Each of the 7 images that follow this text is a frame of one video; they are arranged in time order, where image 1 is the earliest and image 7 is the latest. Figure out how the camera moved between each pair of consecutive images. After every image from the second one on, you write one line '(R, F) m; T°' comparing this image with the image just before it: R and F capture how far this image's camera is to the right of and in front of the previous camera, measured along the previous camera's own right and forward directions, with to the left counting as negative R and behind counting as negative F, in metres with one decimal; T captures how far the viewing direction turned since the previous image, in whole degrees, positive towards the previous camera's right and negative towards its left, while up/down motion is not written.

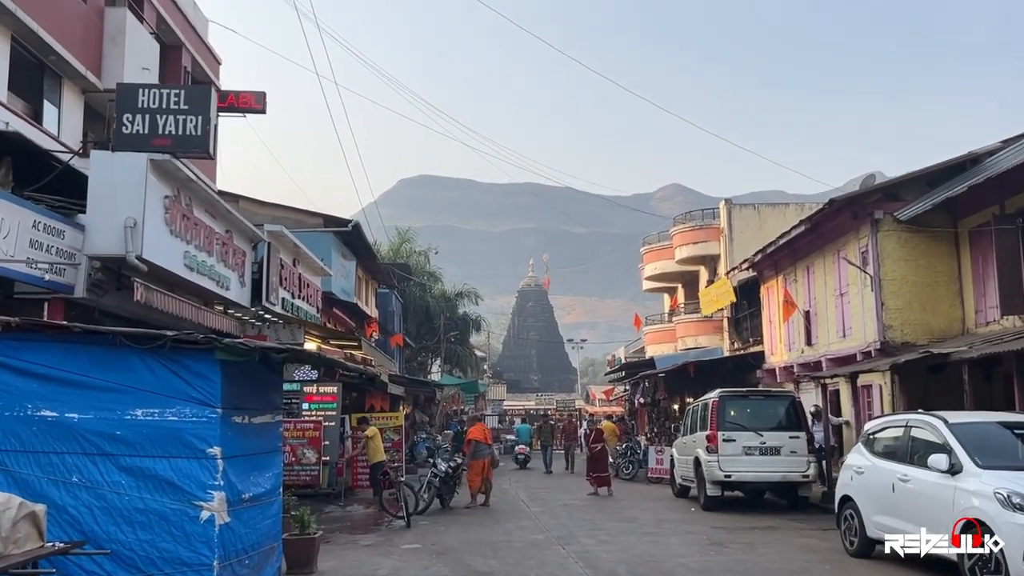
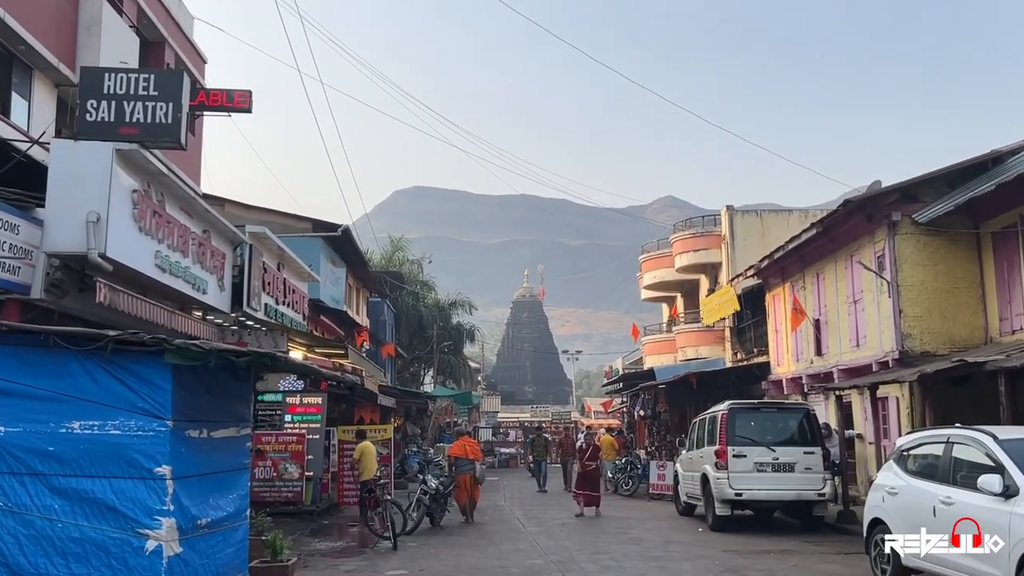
(0.0, +0.9) m; 0°
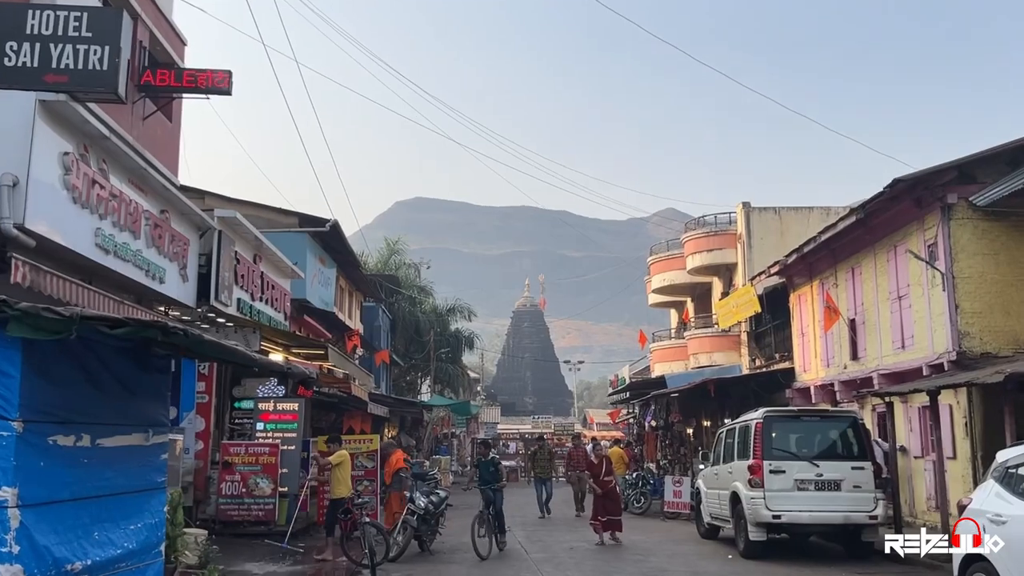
(0.0, +1.8) m; 0°
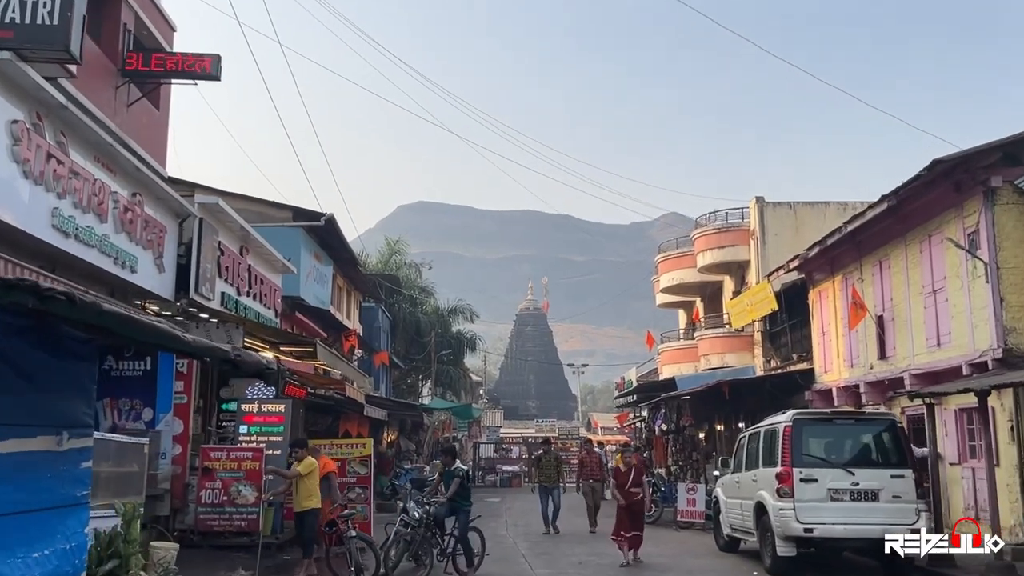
(0.0, +1.0) m; 0°
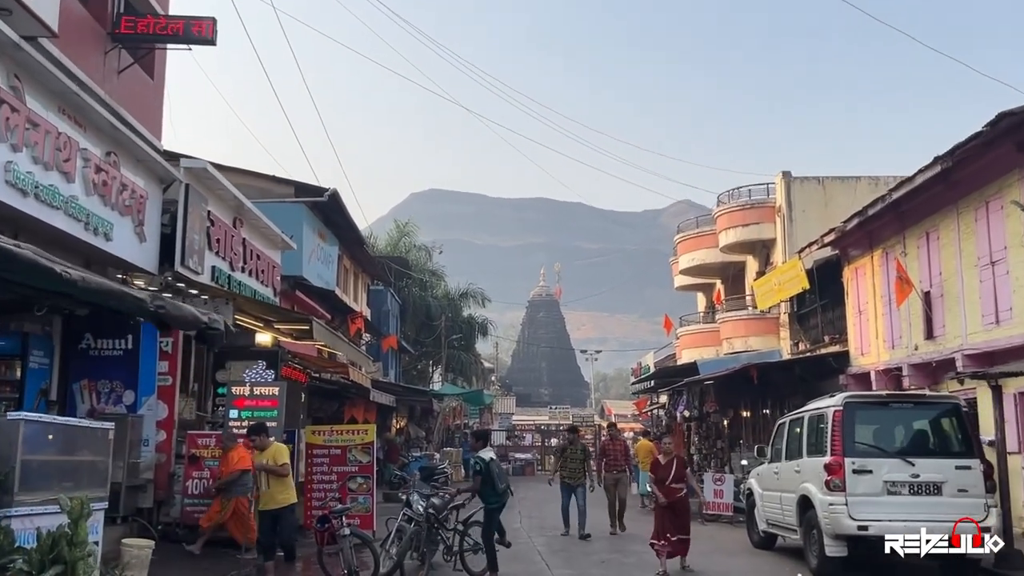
(0.0, +1.1) m; -1°
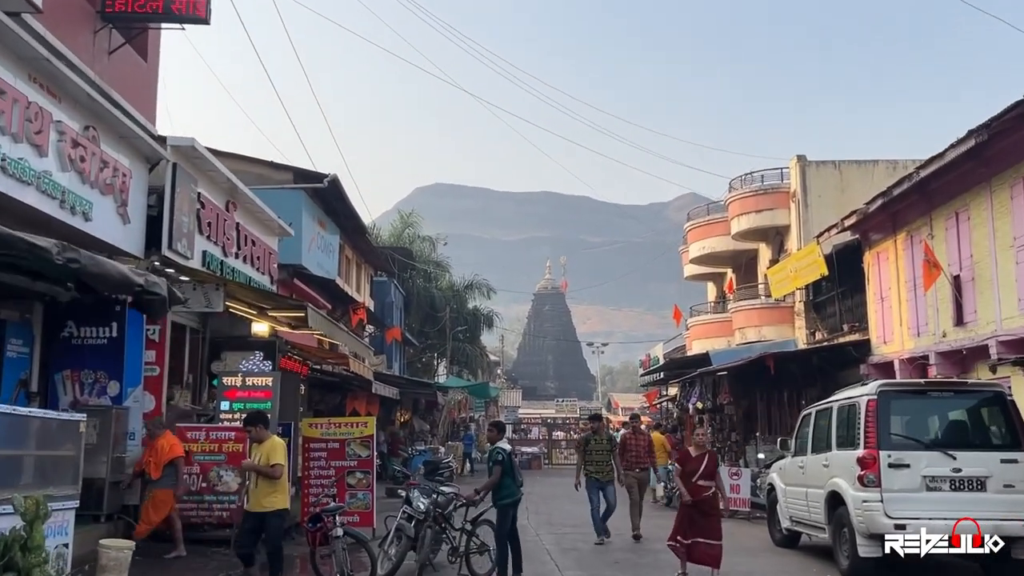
(0.0, +0.7) m; 0°
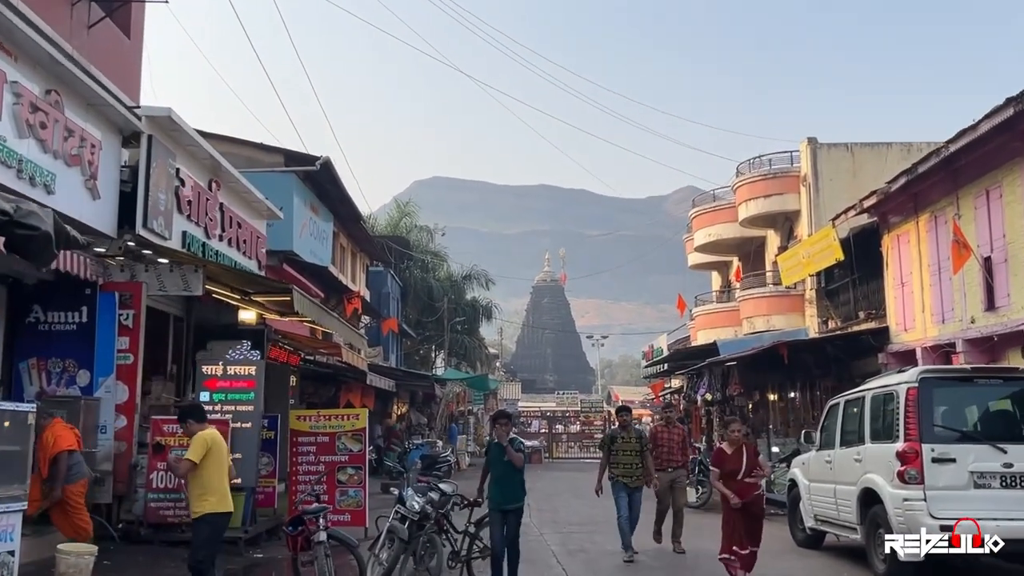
(0.0, +0.8) m; 0°
